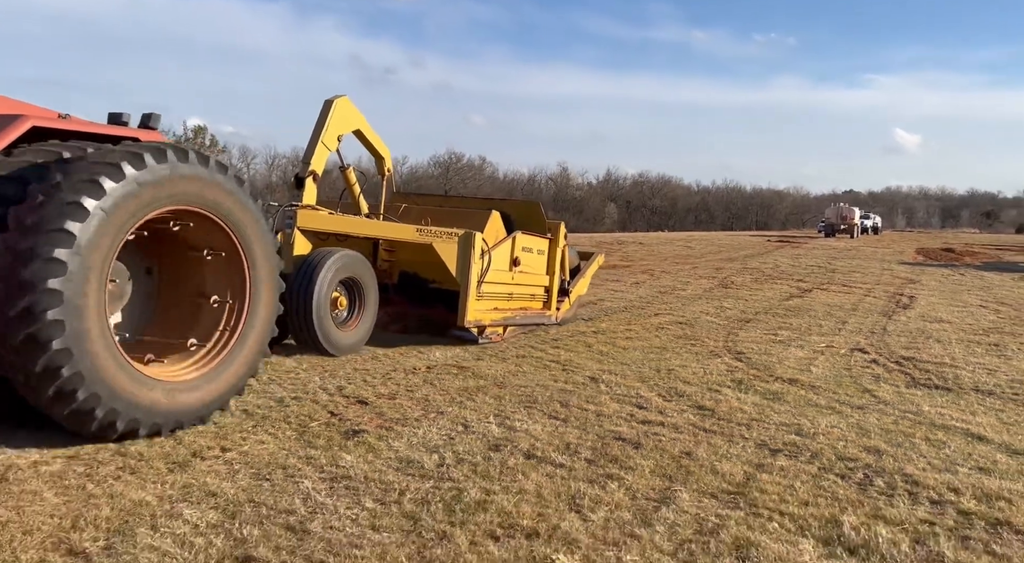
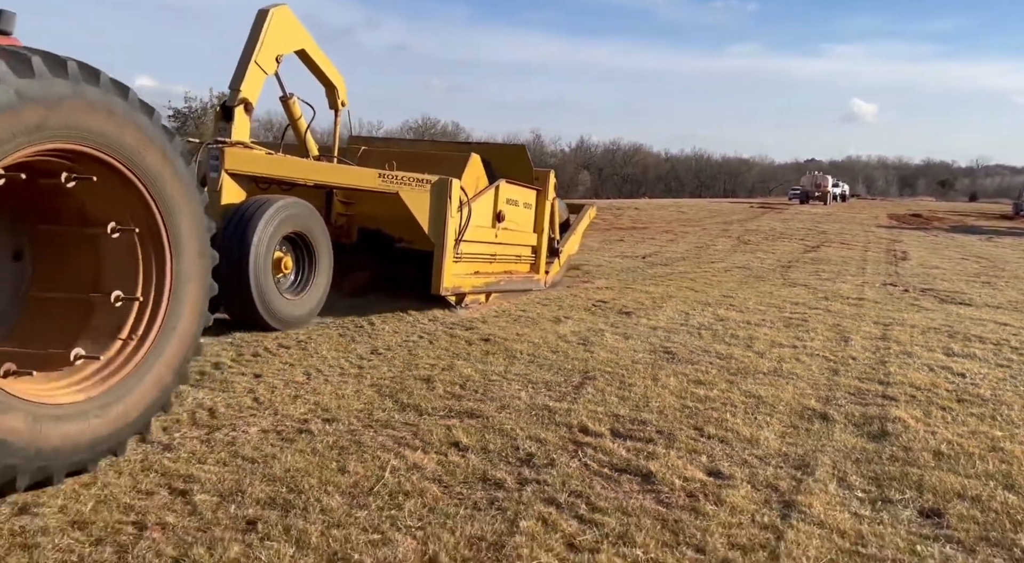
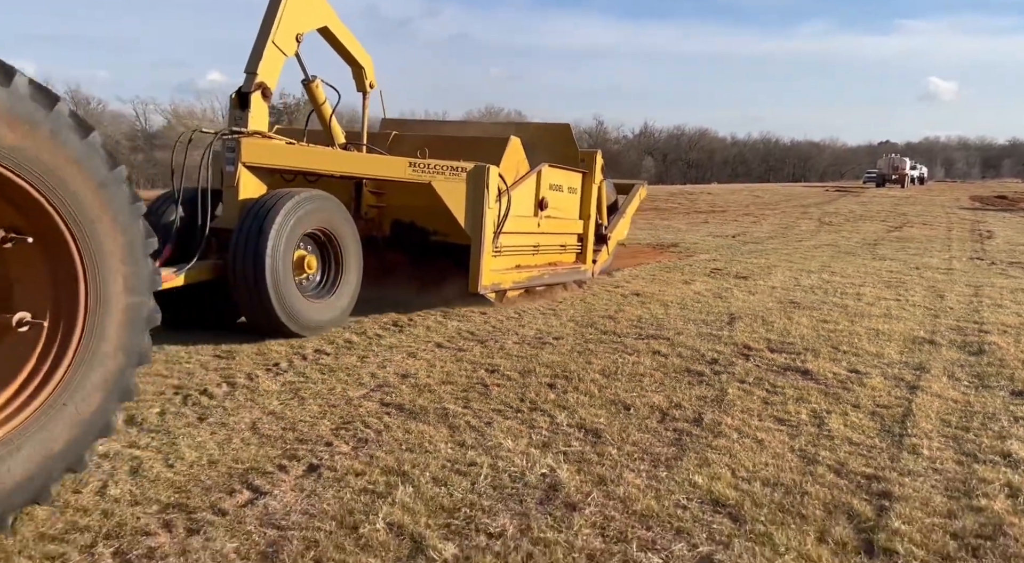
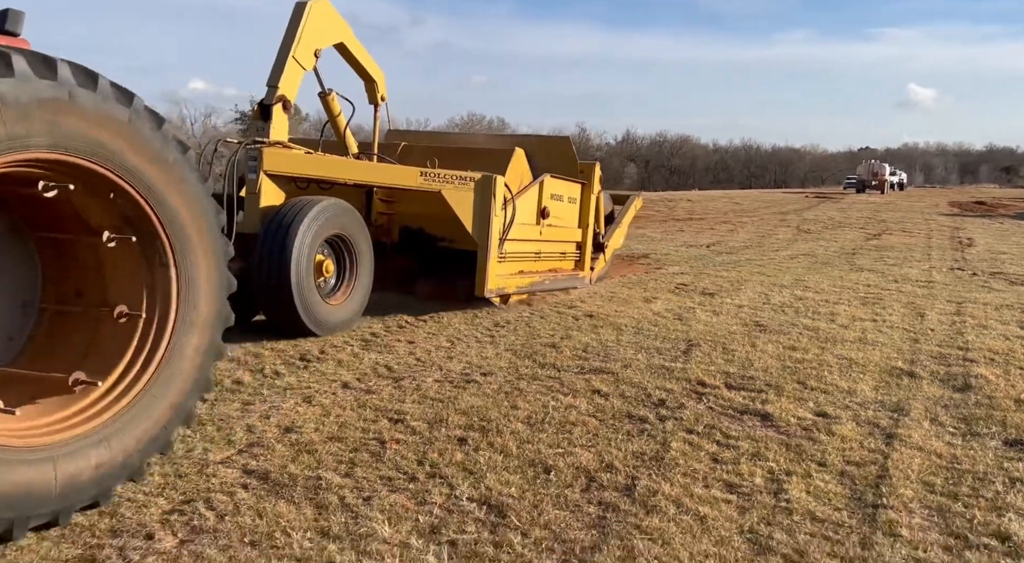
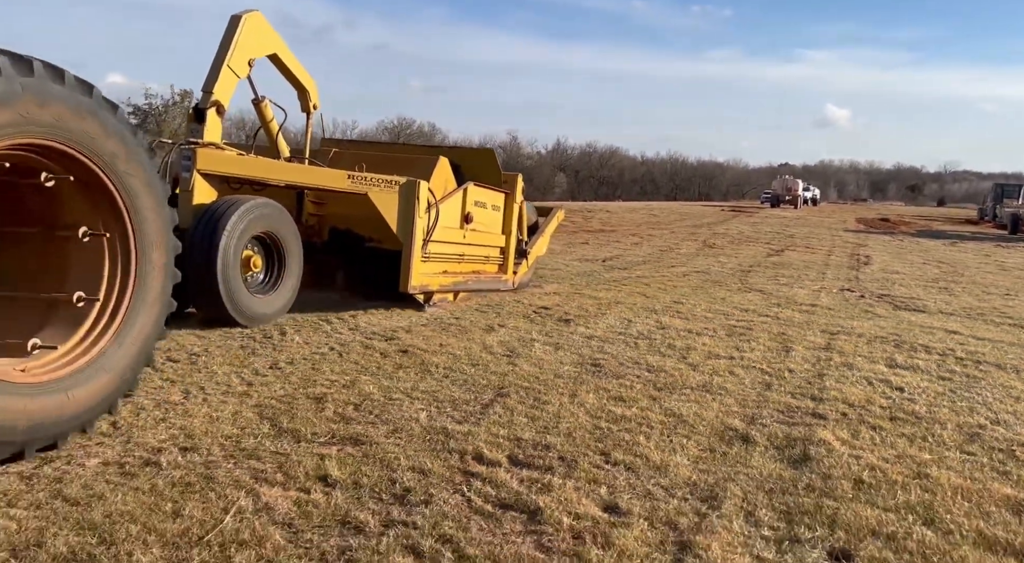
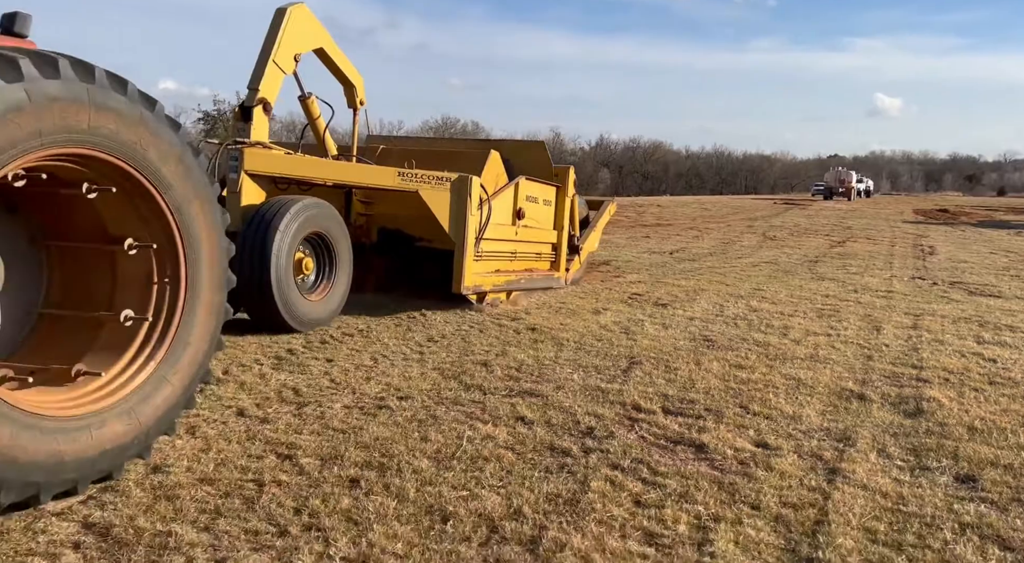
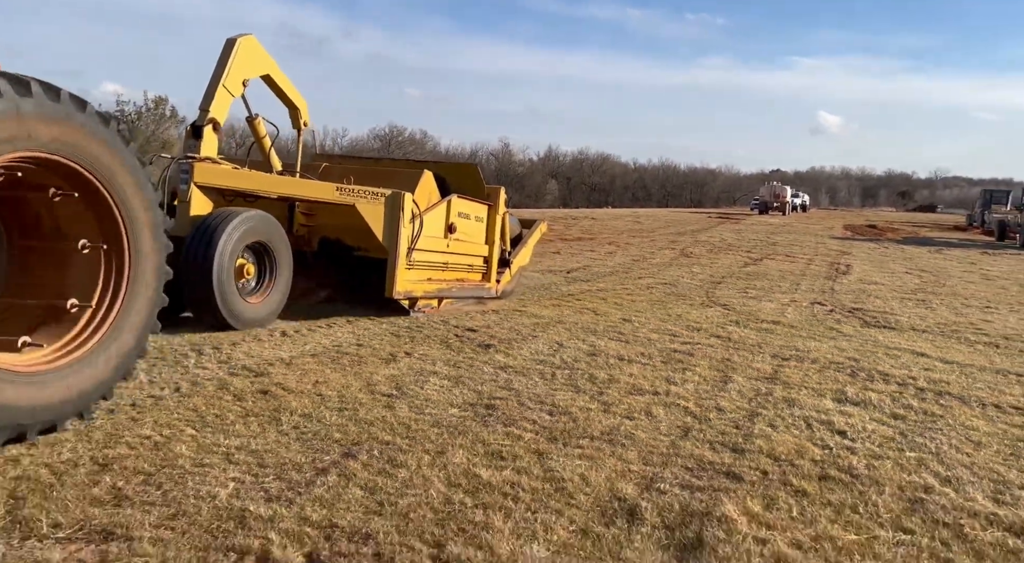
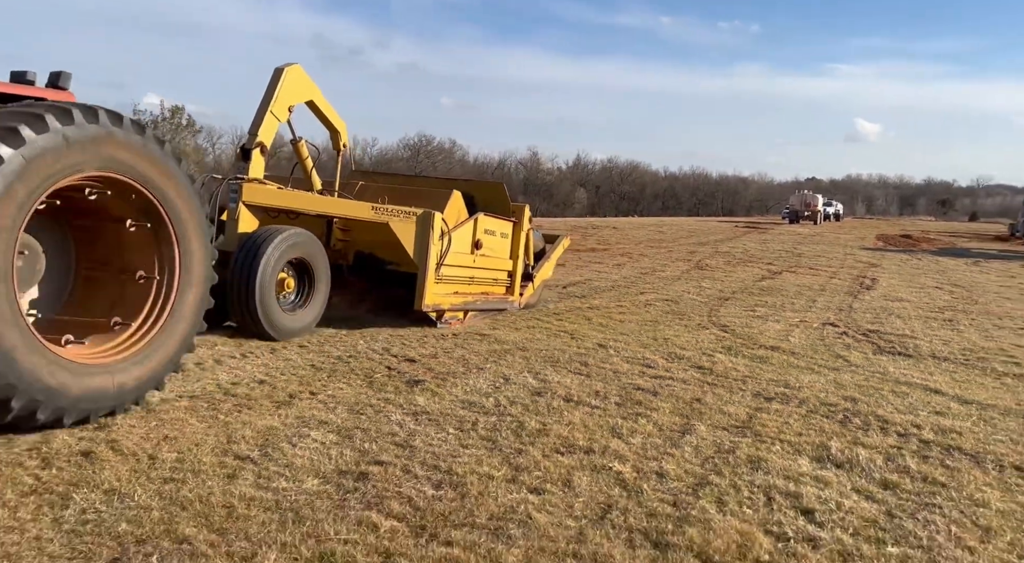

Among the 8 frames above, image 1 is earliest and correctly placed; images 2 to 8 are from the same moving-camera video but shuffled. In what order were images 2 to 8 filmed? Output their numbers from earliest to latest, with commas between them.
8, 7, 5, 2, 6, 4, 3
